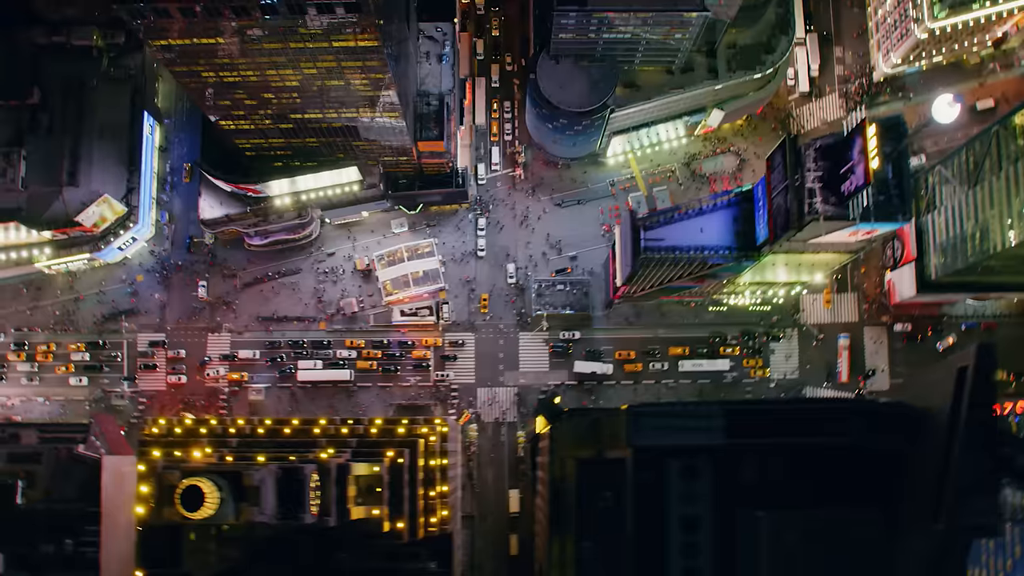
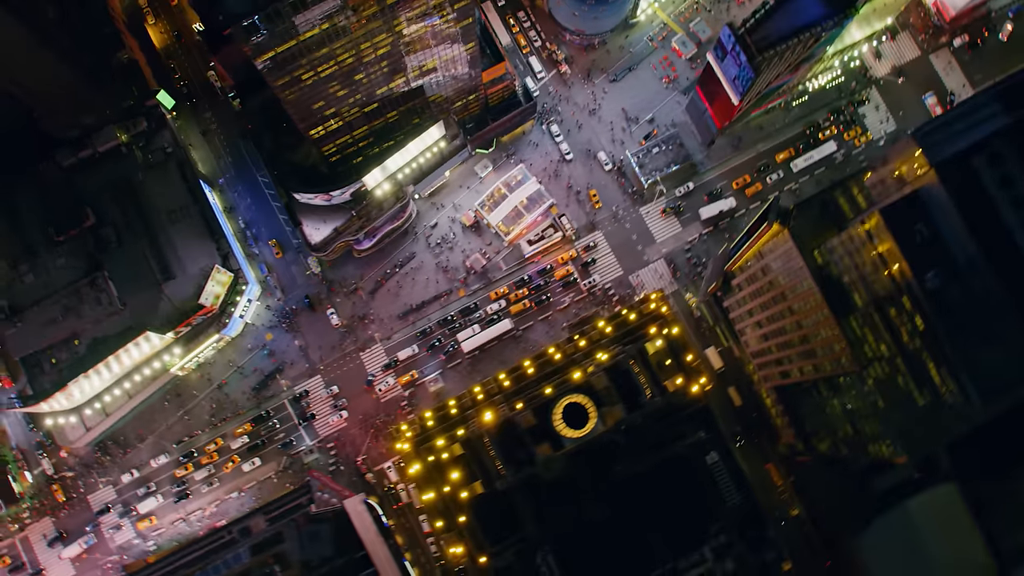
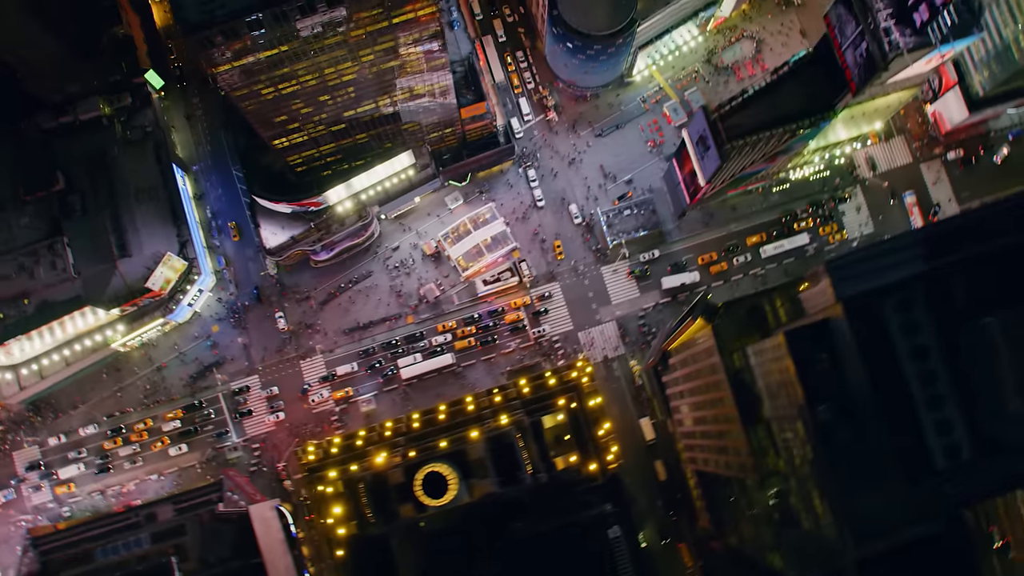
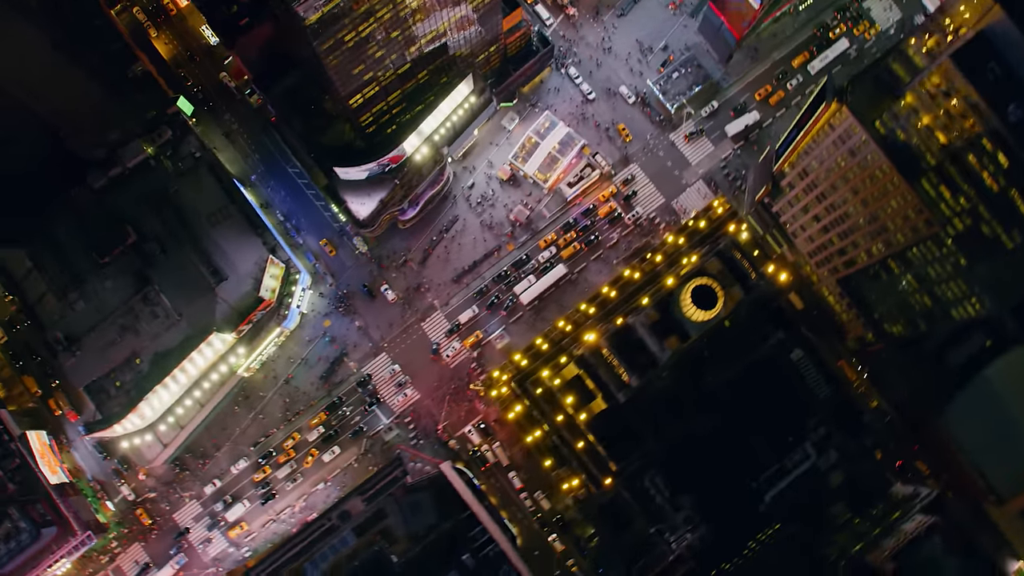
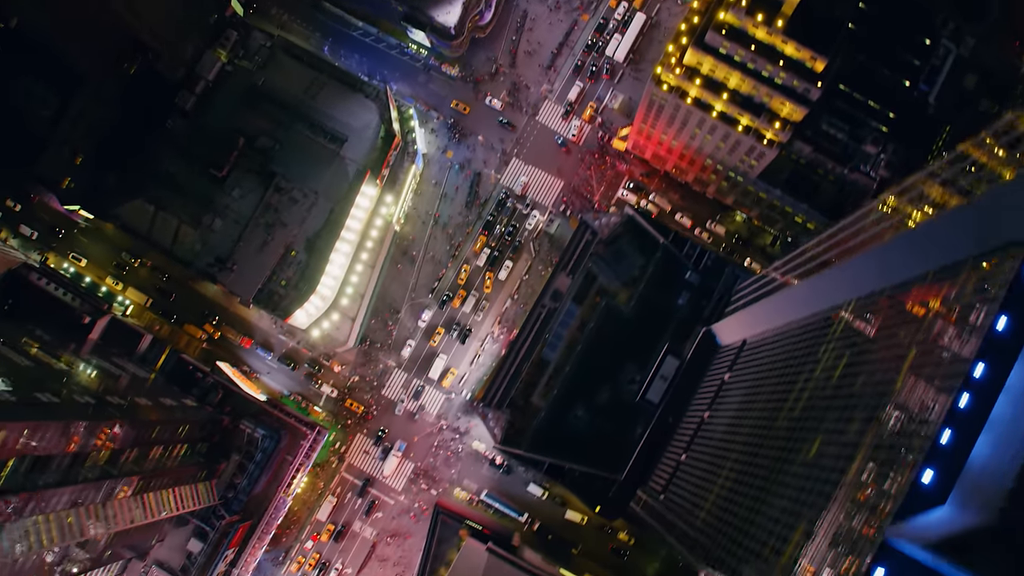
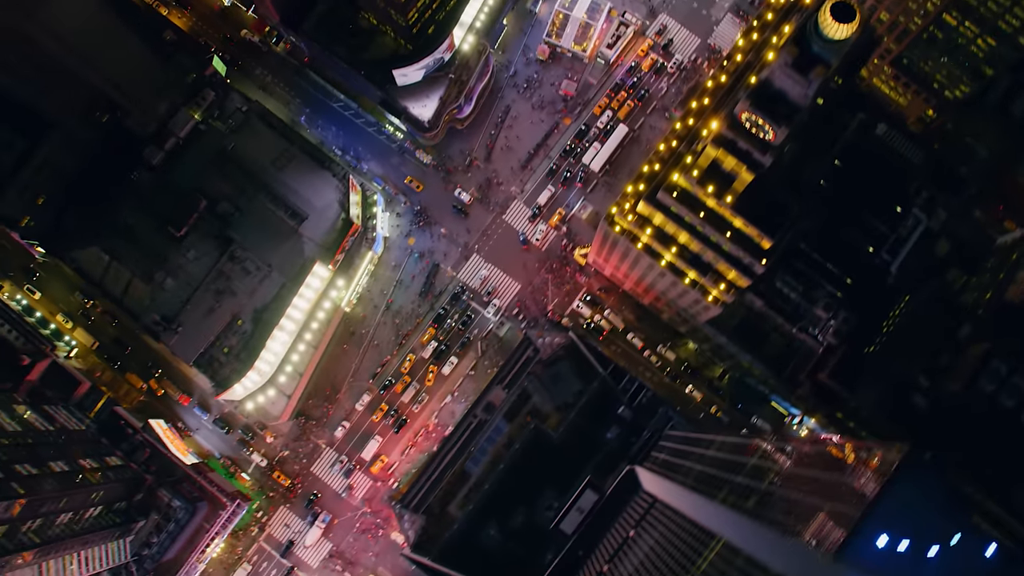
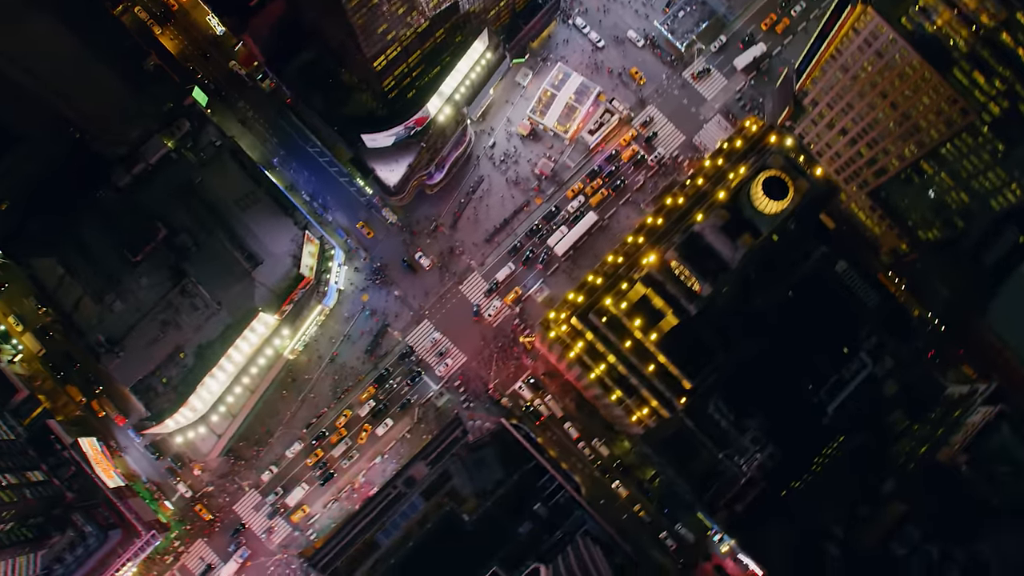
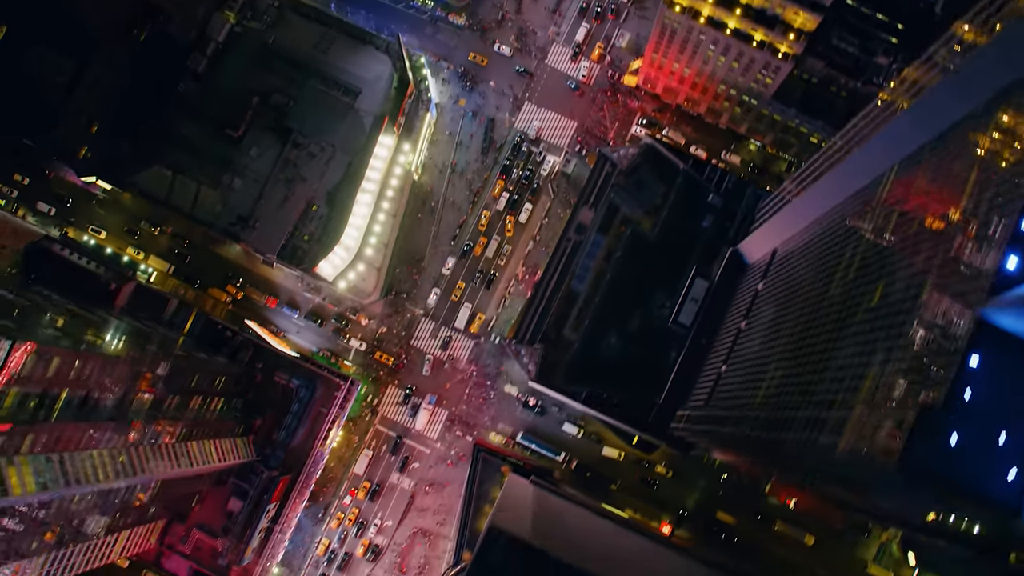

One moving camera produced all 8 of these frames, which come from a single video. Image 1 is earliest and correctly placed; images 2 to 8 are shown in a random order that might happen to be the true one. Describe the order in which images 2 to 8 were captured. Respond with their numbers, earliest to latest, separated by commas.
3, 2, 4, 7, 6, 5, 8
